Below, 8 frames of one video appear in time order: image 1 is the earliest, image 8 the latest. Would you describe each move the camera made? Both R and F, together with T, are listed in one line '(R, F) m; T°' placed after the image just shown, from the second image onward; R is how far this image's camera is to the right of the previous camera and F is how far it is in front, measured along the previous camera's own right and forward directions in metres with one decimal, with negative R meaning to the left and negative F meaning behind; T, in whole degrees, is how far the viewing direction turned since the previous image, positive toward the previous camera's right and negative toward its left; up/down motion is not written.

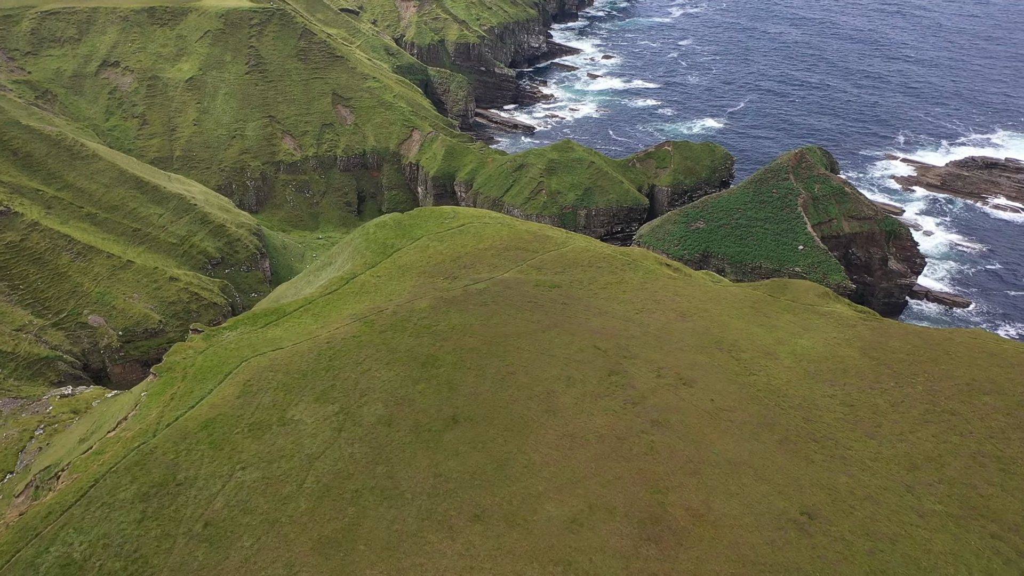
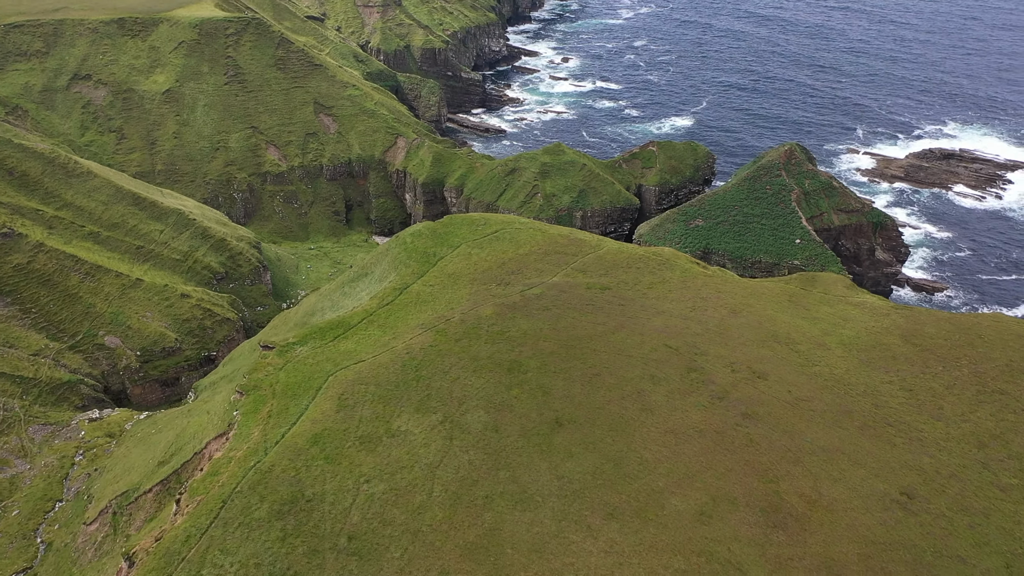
(-7.6, -0.8) m; +4°
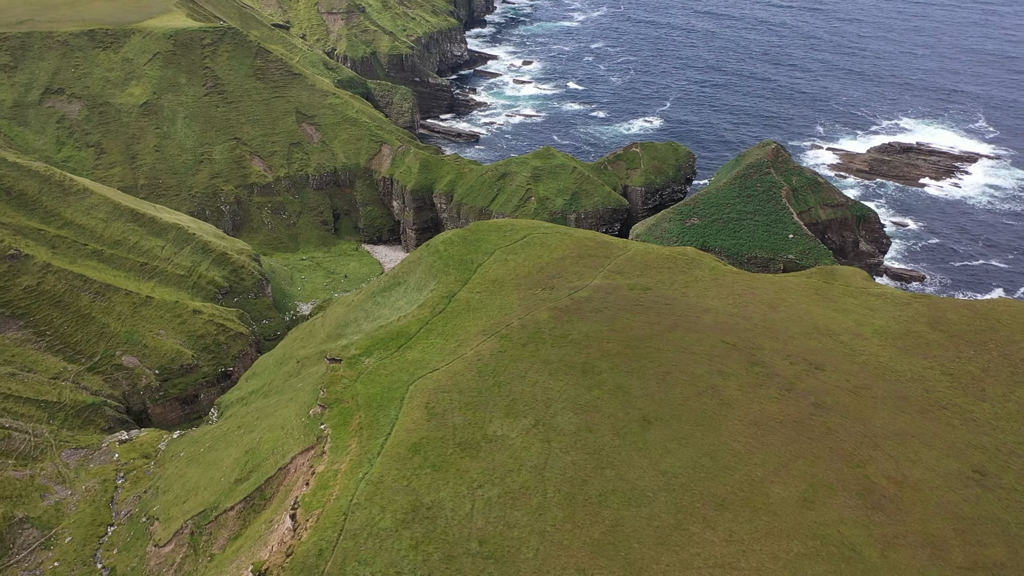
(-7.2, -0.9) m; +4°
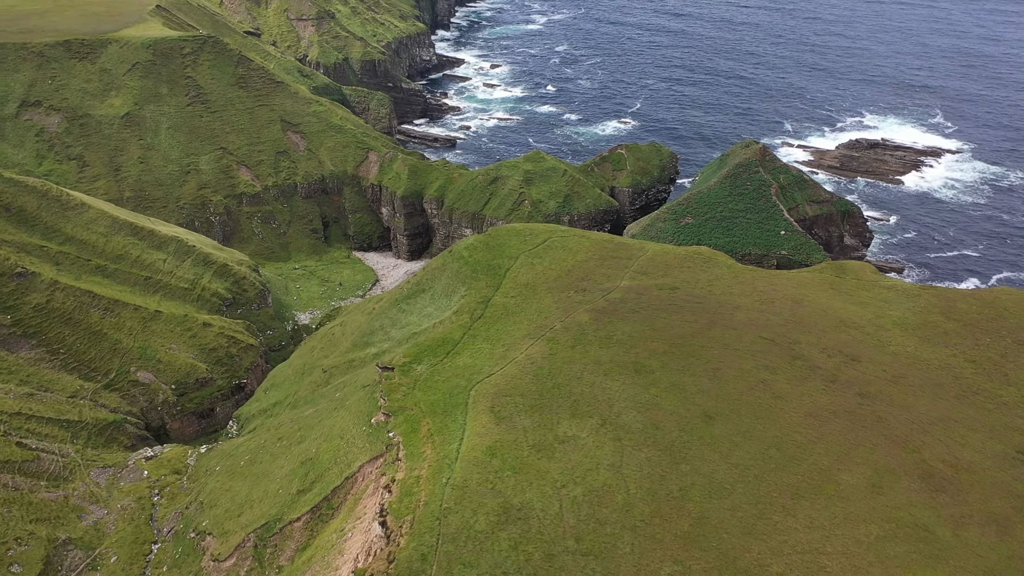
(-5.7, -0.9) m; +3°
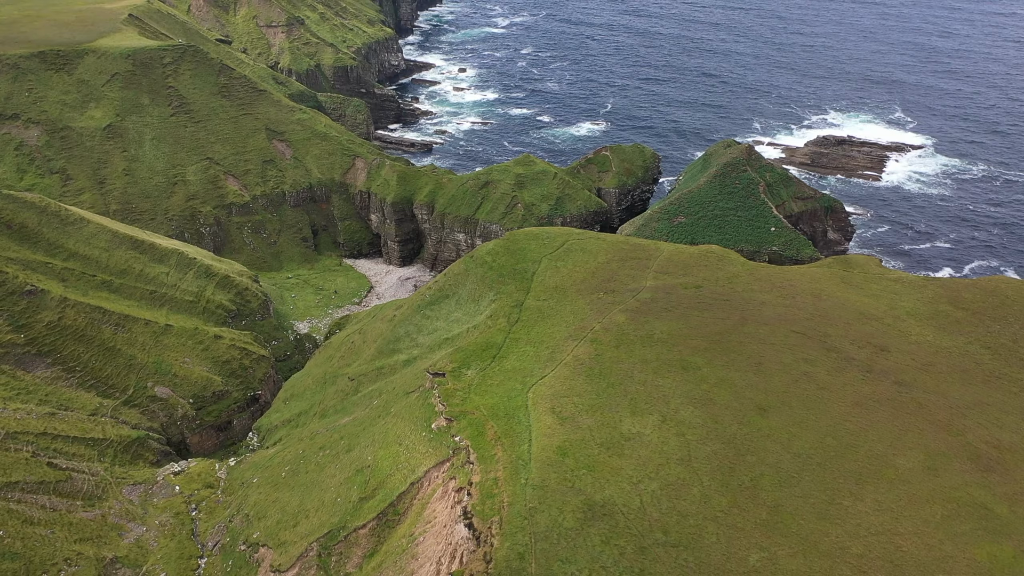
(-5.7, -1.0) m; +3°
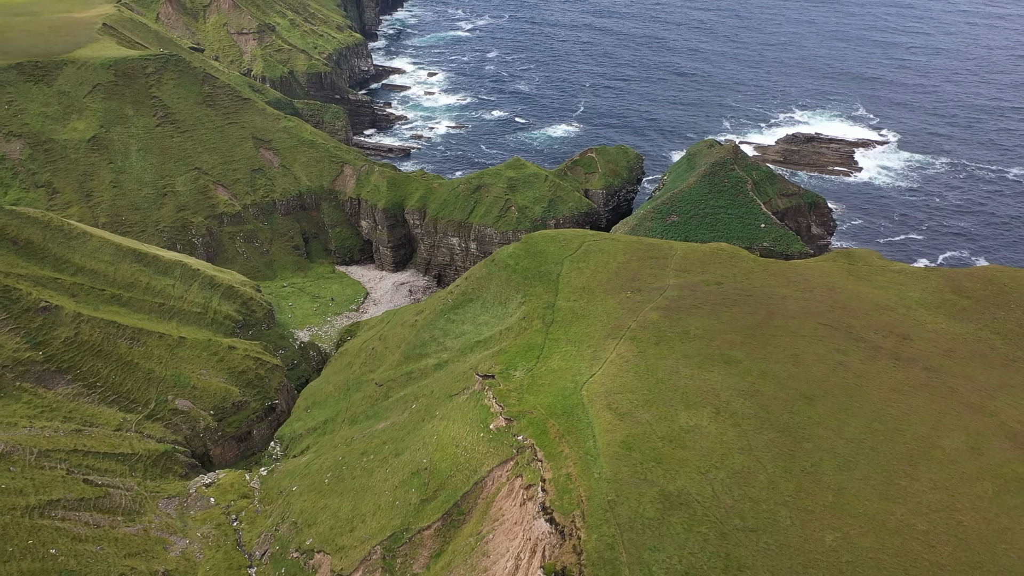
(-5.6, -1.2) m; +3°
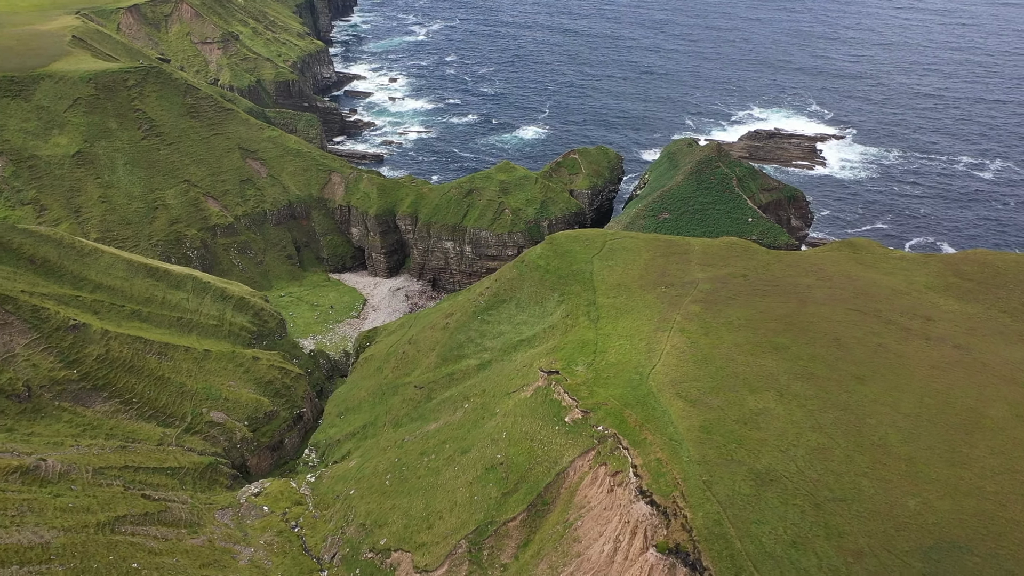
(-7.7, -1.8) m; +4°
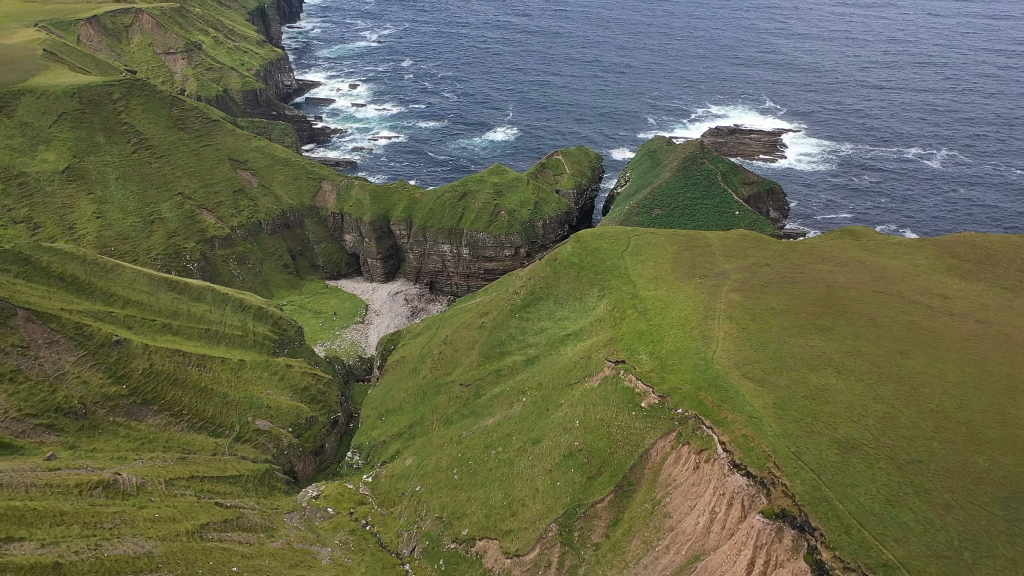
(-8.8, -2.5) m; +4°
